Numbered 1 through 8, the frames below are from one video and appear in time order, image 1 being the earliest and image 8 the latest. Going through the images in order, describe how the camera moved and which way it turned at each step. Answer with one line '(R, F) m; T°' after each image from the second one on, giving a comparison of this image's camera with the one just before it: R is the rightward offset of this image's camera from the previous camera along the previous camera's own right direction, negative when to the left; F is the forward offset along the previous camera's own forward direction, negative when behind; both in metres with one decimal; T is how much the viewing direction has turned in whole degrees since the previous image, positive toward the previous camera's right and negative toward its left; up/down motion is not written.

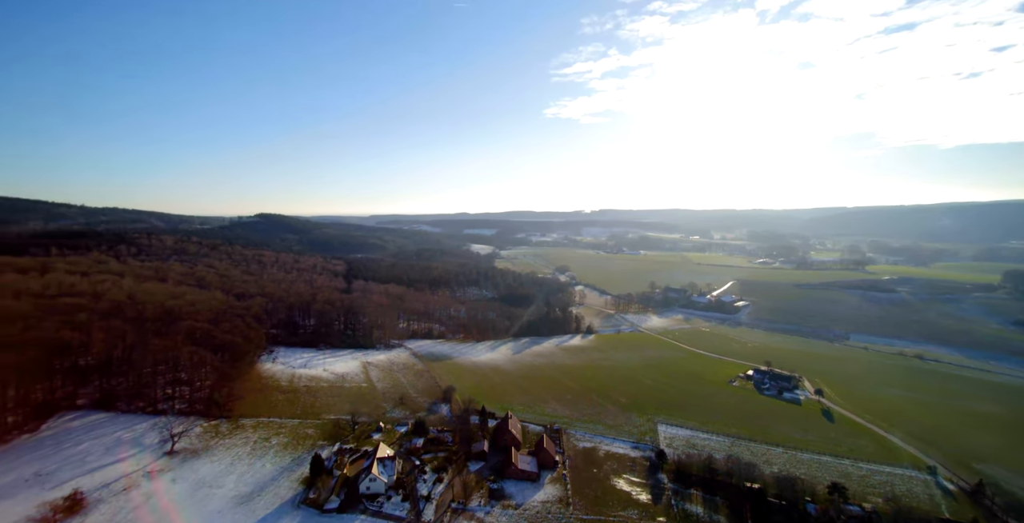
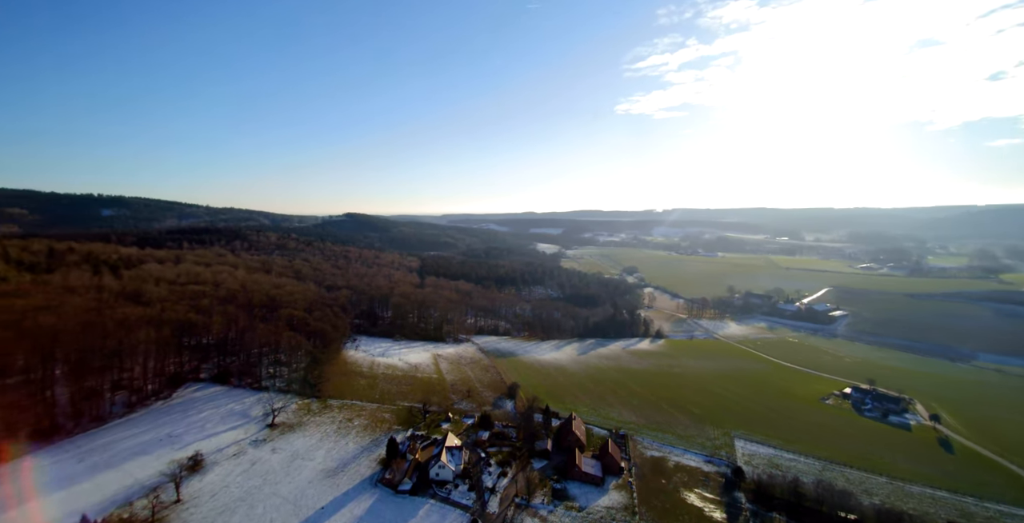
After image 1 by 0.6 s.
(-0.1, -0.2) m; -9°
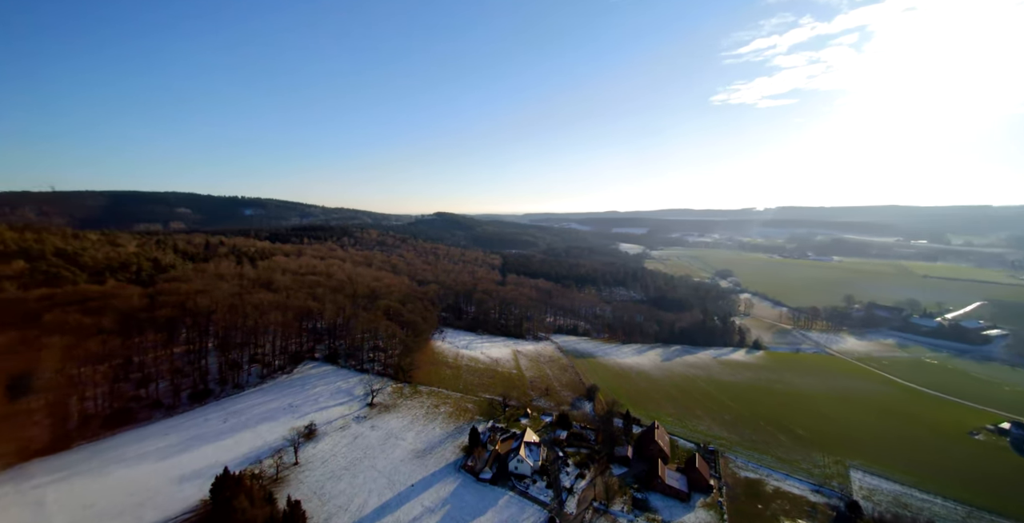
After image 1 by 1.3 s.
(-0.2, -0.3) m; -11°
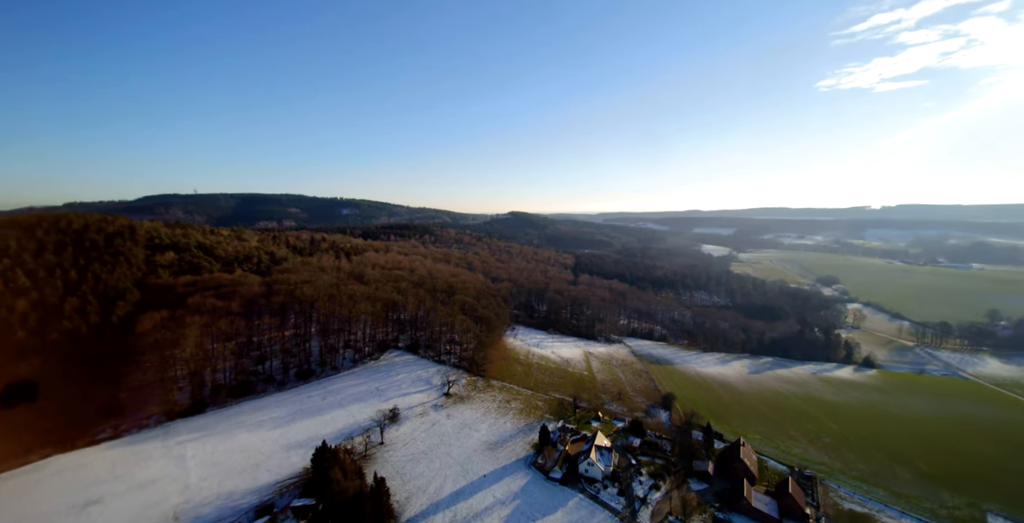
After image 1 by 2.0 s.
(-0.2, -0.3) m; -10°
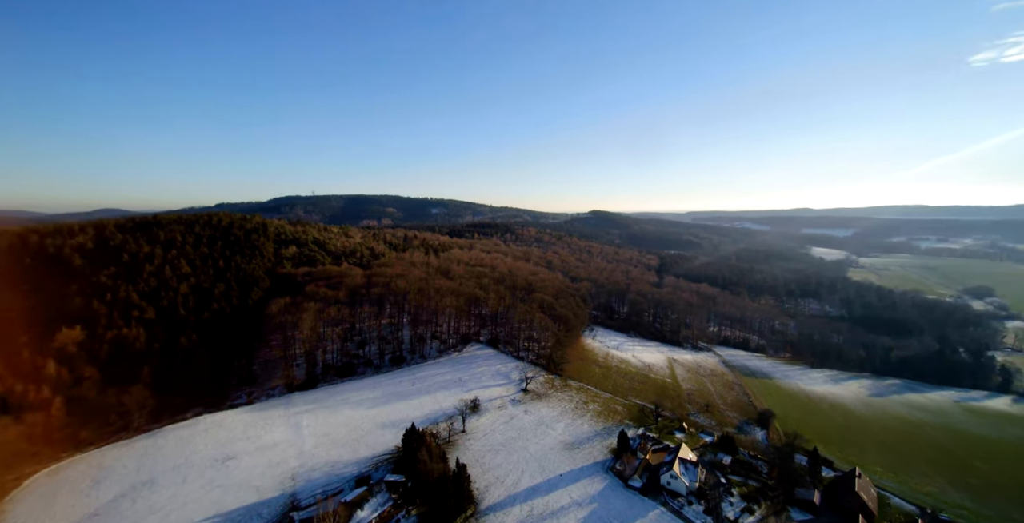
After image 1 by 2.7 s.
(-0.2, -0.4) m; -11°
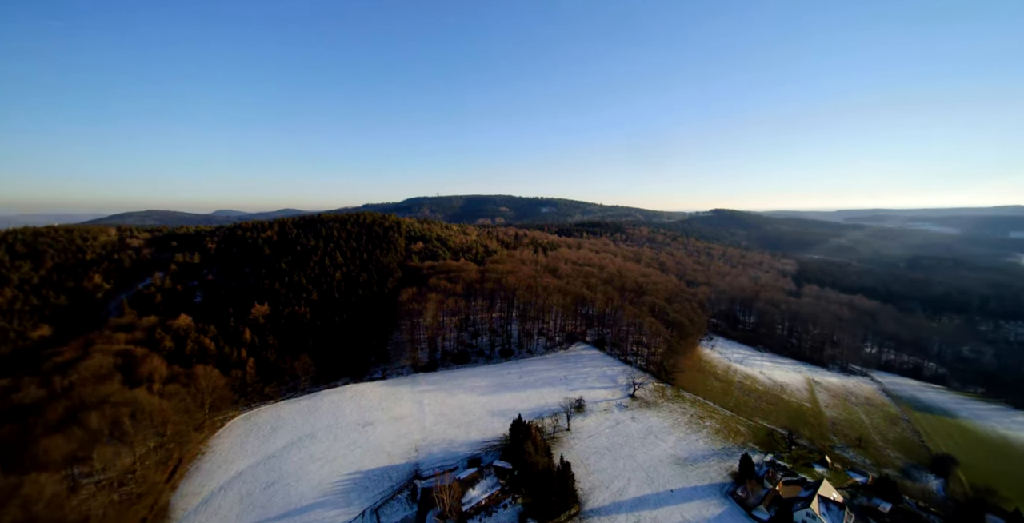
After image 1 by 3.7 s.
(-0.3, -0.2) m; -15°
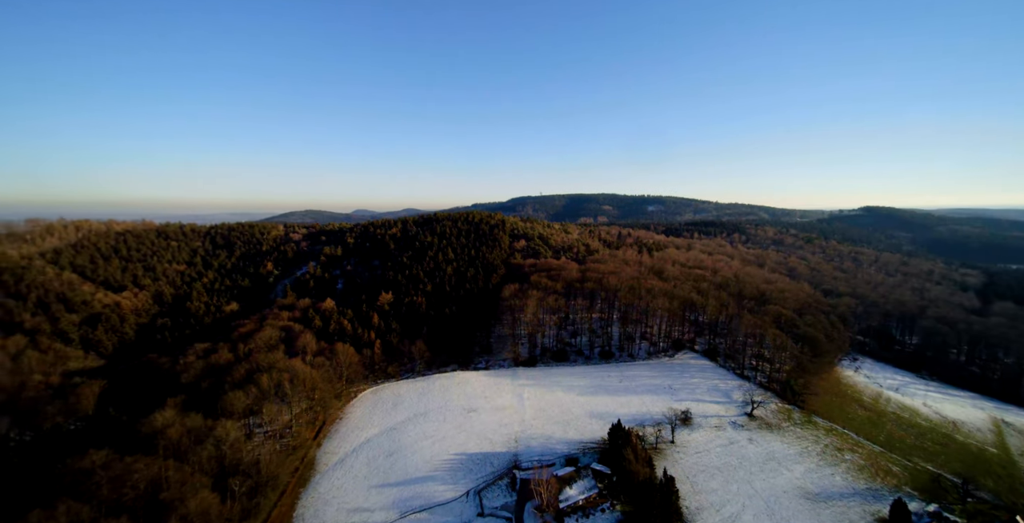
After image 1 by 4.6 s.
(-0.2, -0.2) m; -14°
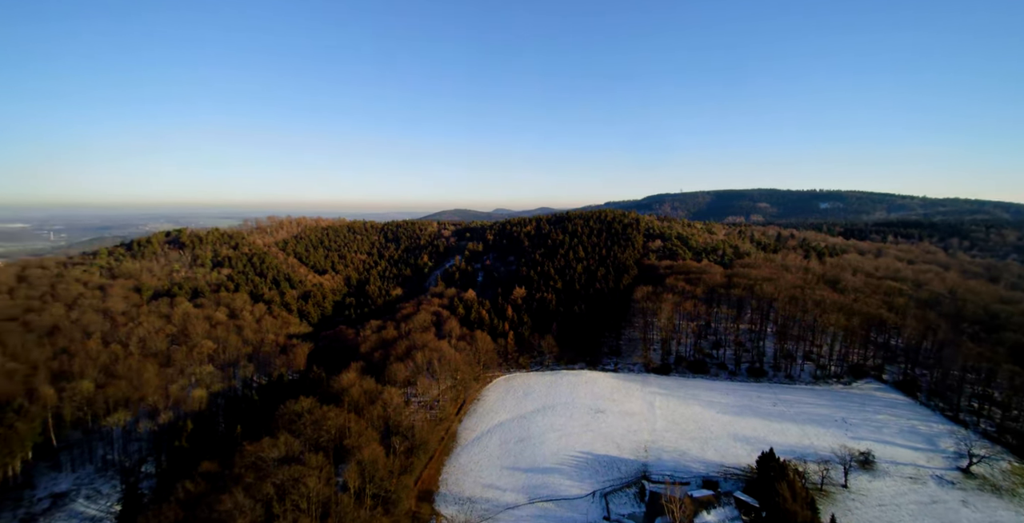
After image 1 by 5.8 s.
(+0.5, -1.0) m; -18°
